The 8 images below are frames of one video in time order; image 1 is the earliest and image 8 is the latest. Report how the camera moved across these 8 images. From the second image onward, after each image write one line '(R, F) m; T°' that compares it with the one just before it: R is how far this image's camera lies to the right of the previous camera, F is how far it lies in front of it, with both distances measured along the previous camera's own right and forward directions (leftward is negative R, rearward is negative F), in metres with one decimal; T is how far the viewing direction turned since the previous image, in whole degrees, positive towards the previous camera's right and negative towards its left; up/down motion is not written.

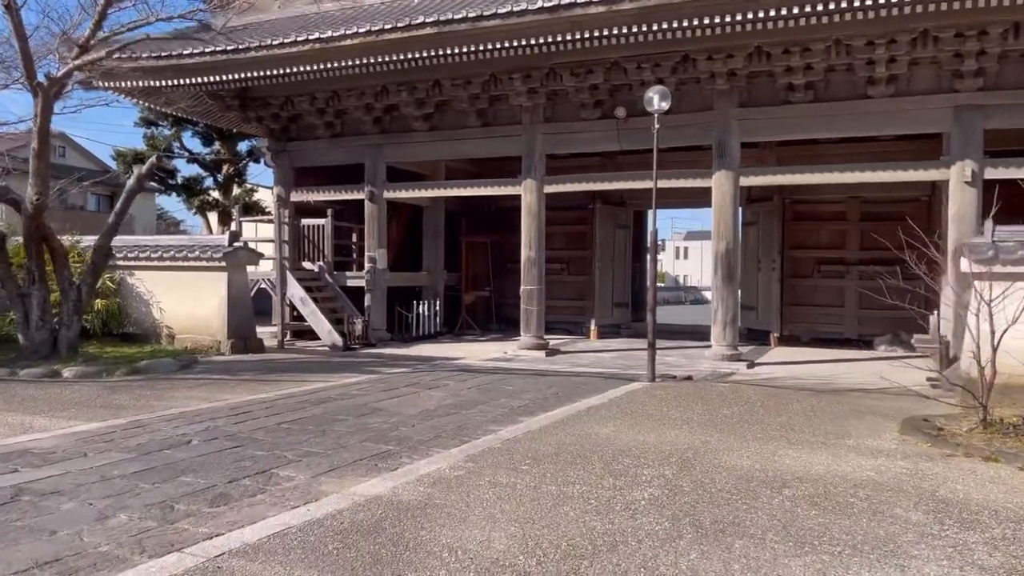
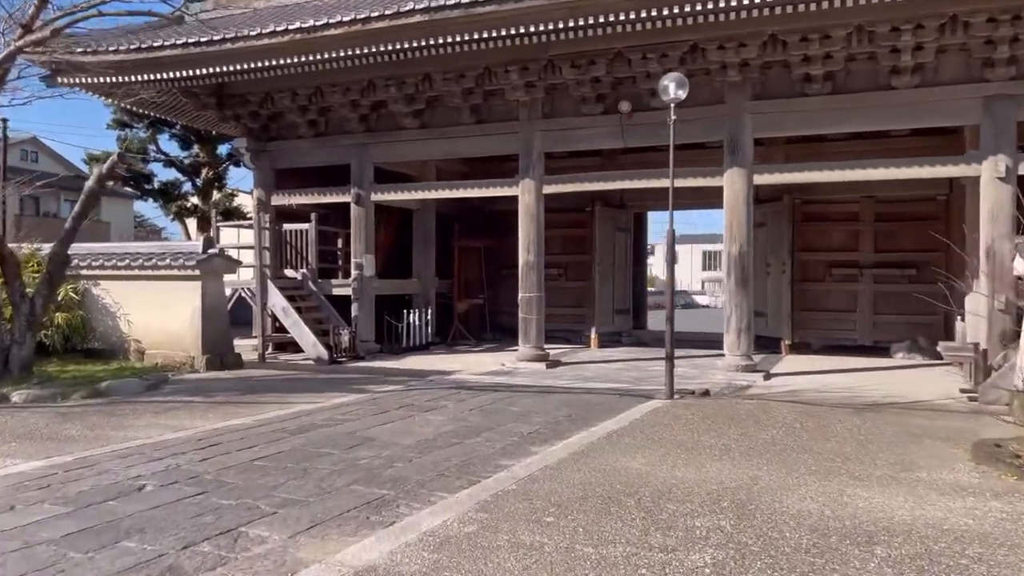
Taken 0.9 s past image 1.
(-0.1, +0.8) m; +1°
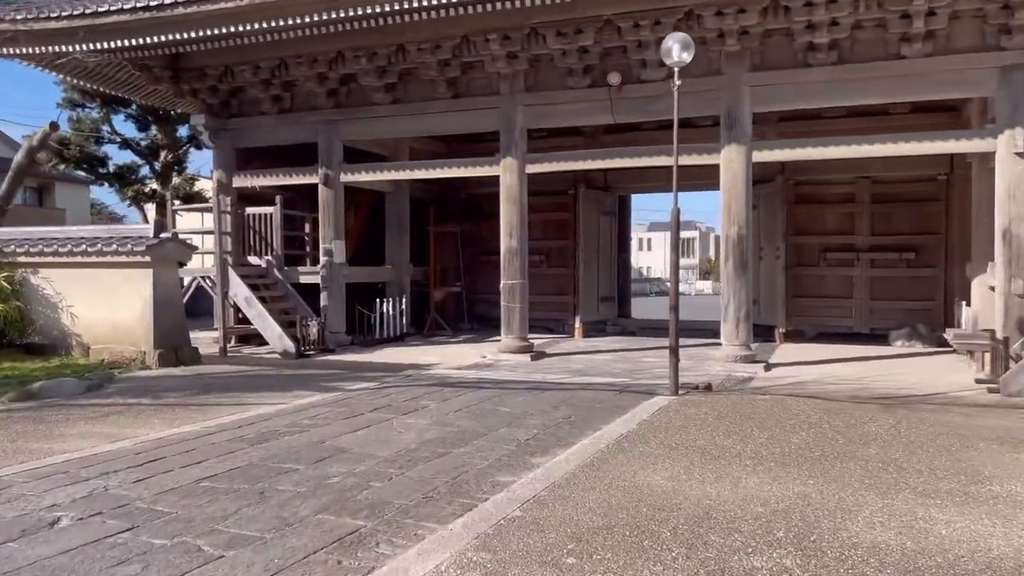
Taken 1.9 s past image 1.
(-0.1, +0.8) m; +2°
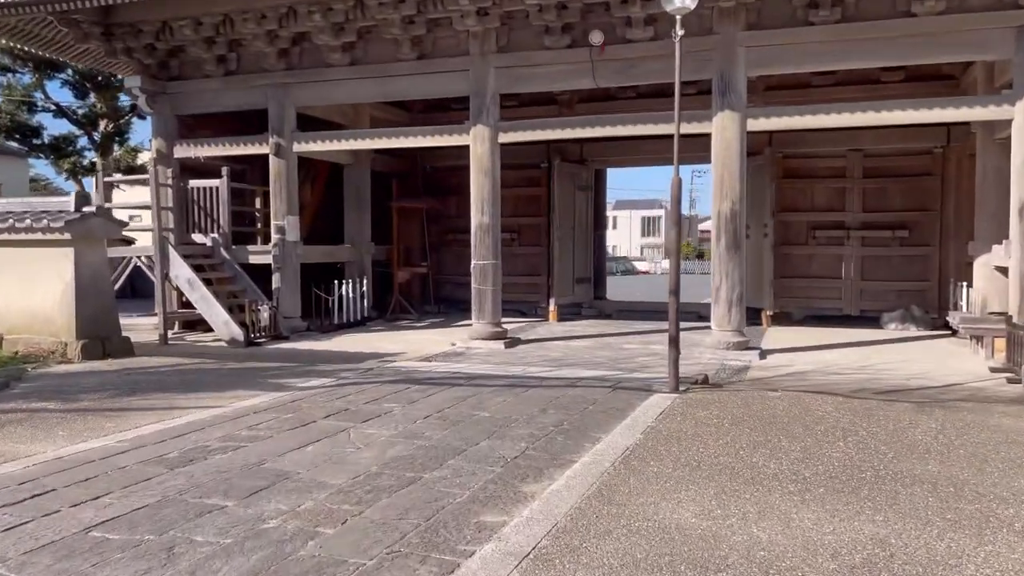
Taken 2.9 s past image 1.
(-0.1, +0.9) m; +3°
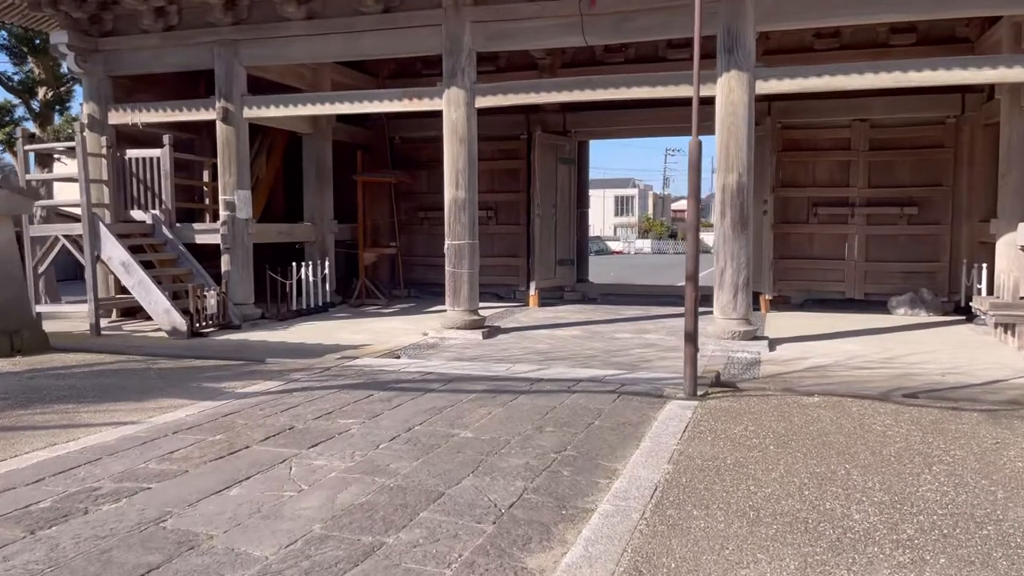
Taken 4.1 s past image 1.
(-0.1, +1.0) m; +2°
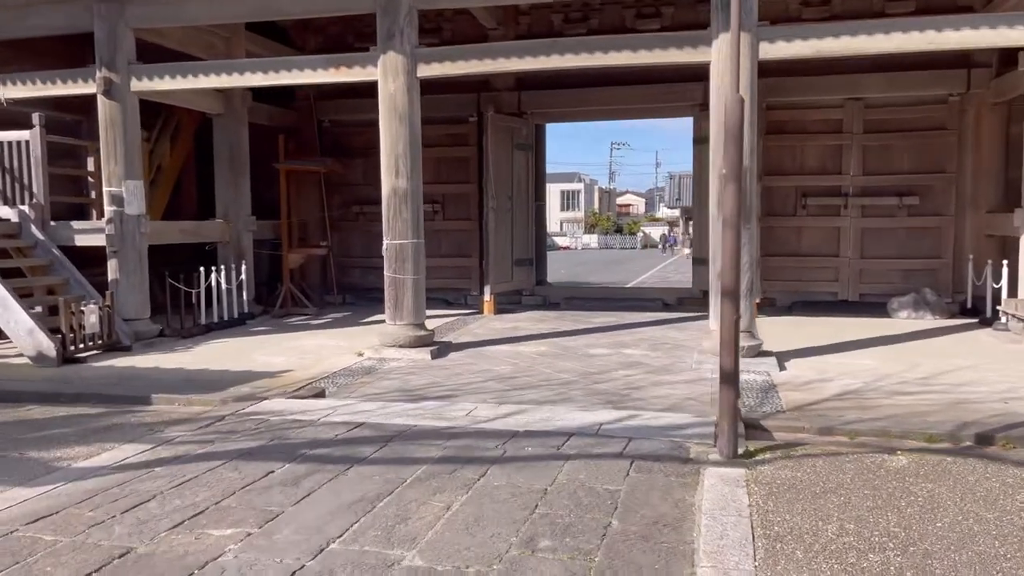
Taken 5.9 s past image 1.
(-0.1, +1.5) m; +4°
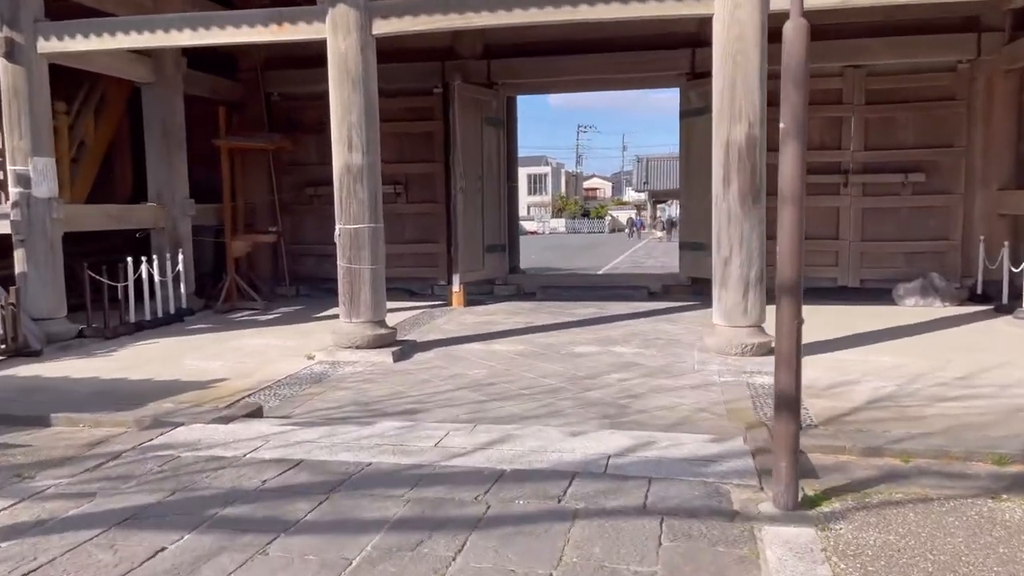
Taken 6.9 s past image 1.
(-0.1, +0.9) m; +2°
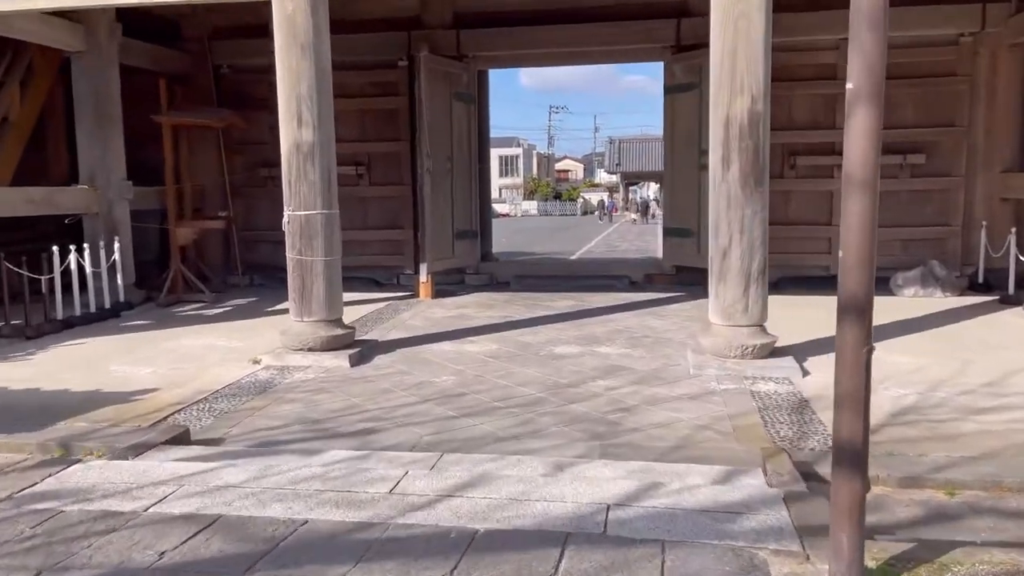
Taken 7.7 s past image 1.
(0.0, +0.7) m; +2°
